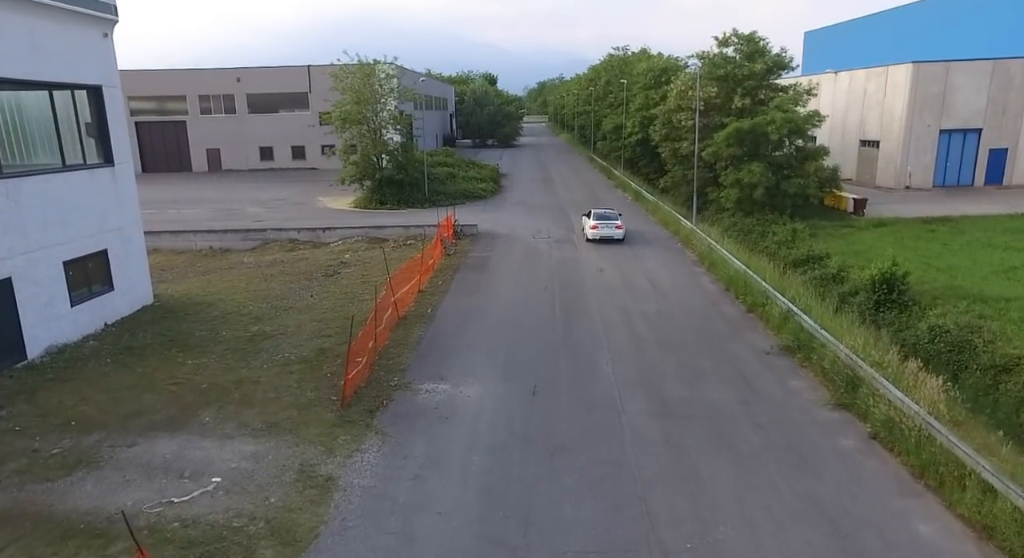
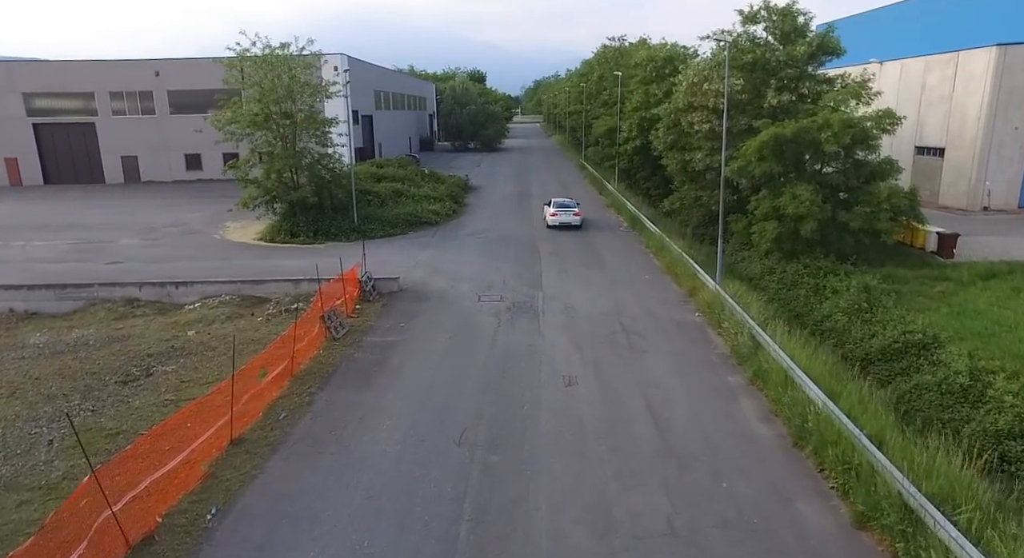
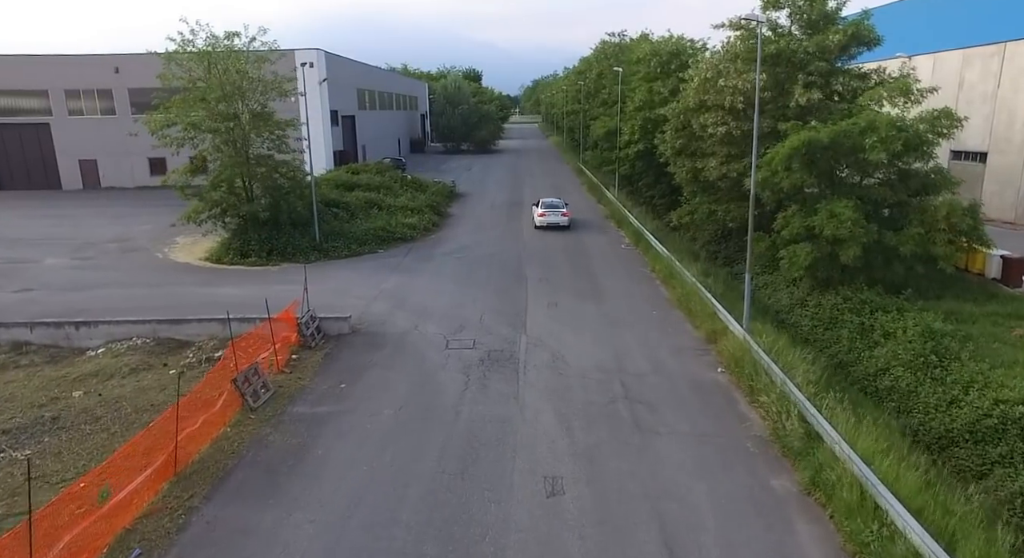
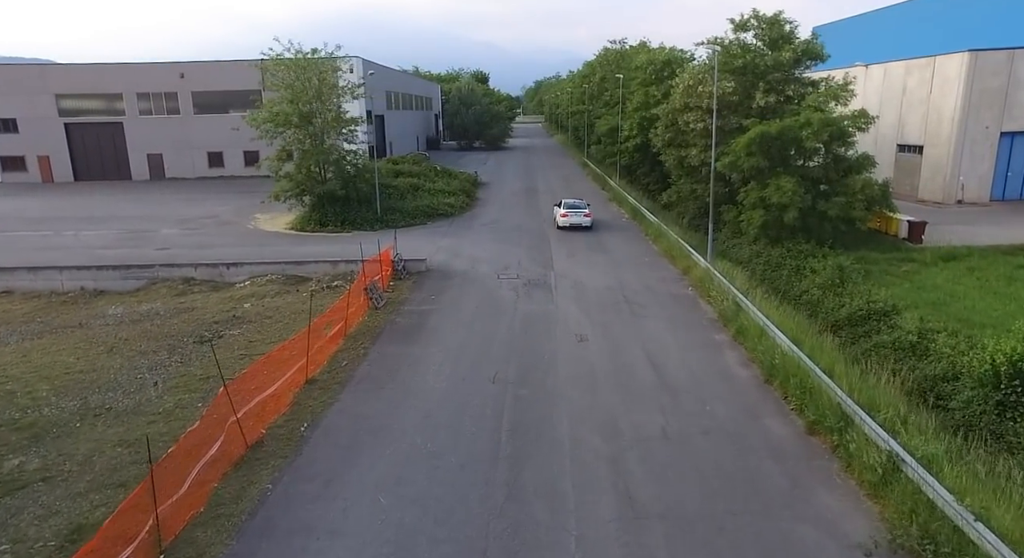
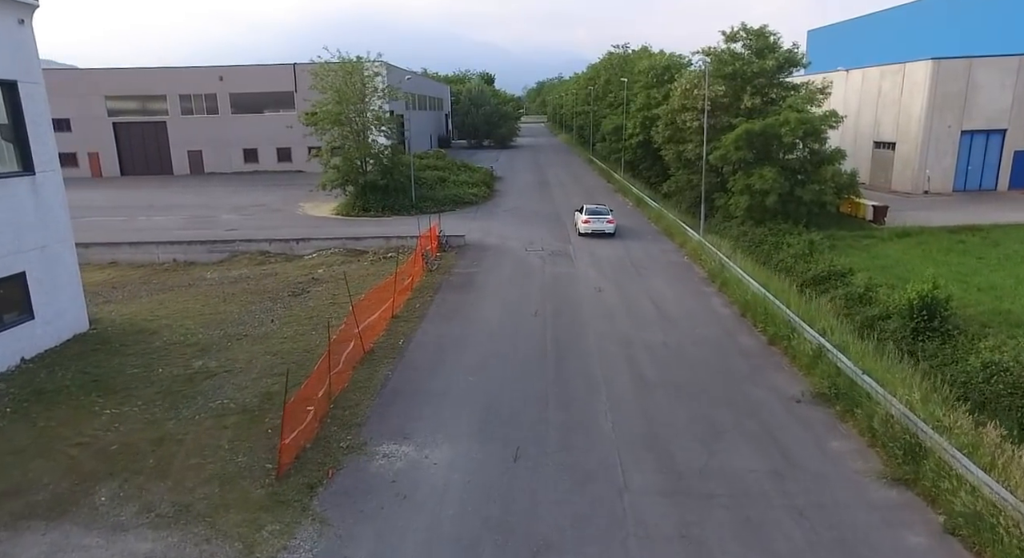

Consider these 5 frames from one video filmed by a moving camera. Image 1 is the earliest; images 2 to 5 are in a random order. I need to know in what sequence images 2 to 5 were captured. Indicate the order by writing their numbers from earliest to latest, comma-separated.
5, 4, 2, 3
